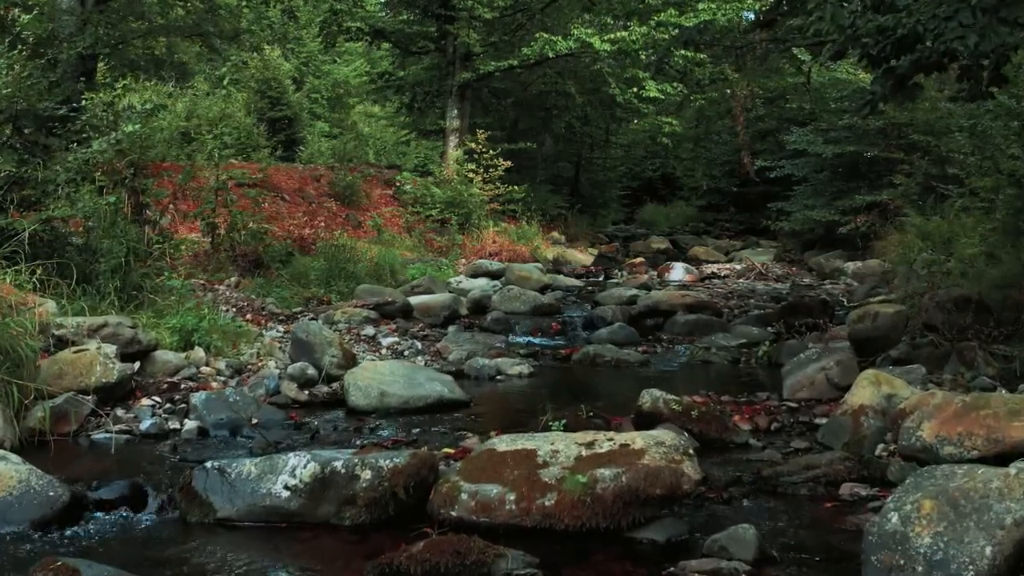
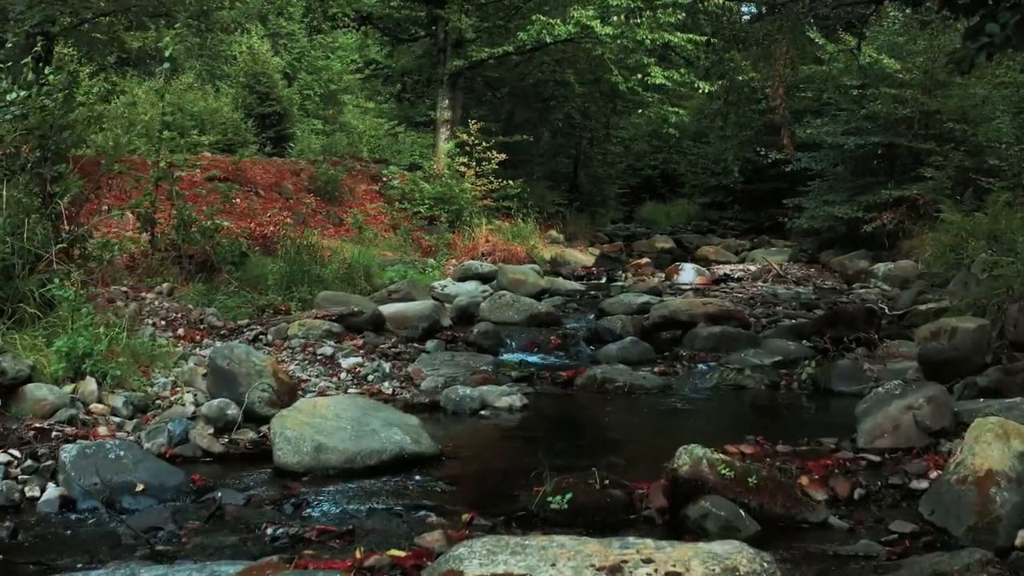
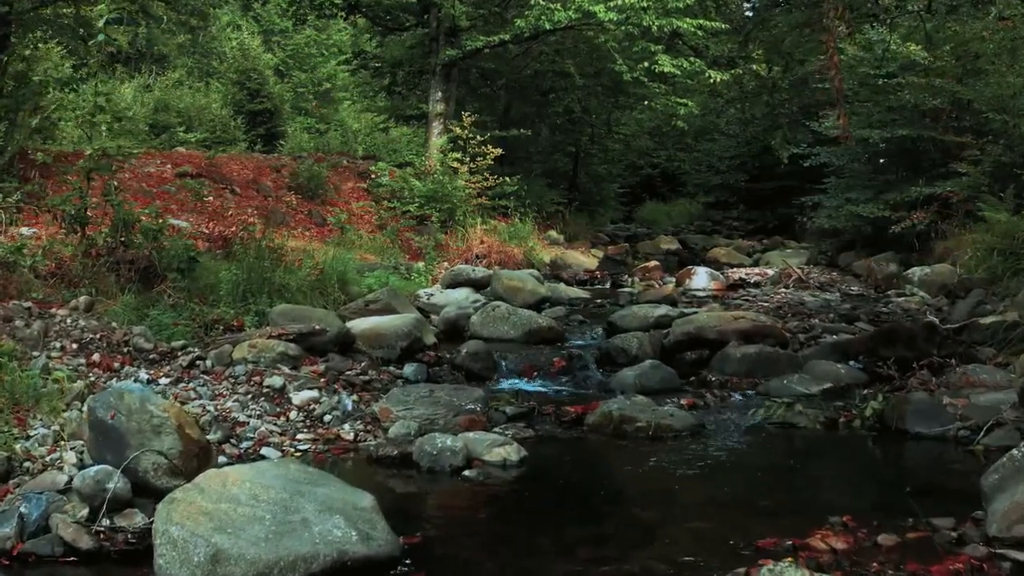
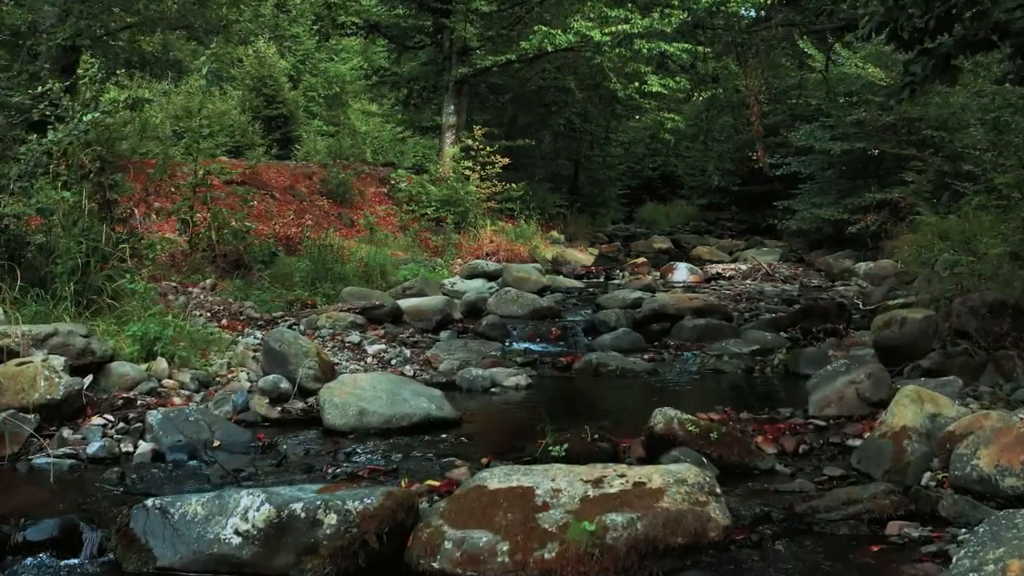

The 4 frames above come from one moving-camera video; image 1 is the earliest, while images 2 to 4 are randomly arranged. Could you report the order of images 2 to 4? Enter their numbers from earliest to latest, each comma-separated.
4, 2, 3
